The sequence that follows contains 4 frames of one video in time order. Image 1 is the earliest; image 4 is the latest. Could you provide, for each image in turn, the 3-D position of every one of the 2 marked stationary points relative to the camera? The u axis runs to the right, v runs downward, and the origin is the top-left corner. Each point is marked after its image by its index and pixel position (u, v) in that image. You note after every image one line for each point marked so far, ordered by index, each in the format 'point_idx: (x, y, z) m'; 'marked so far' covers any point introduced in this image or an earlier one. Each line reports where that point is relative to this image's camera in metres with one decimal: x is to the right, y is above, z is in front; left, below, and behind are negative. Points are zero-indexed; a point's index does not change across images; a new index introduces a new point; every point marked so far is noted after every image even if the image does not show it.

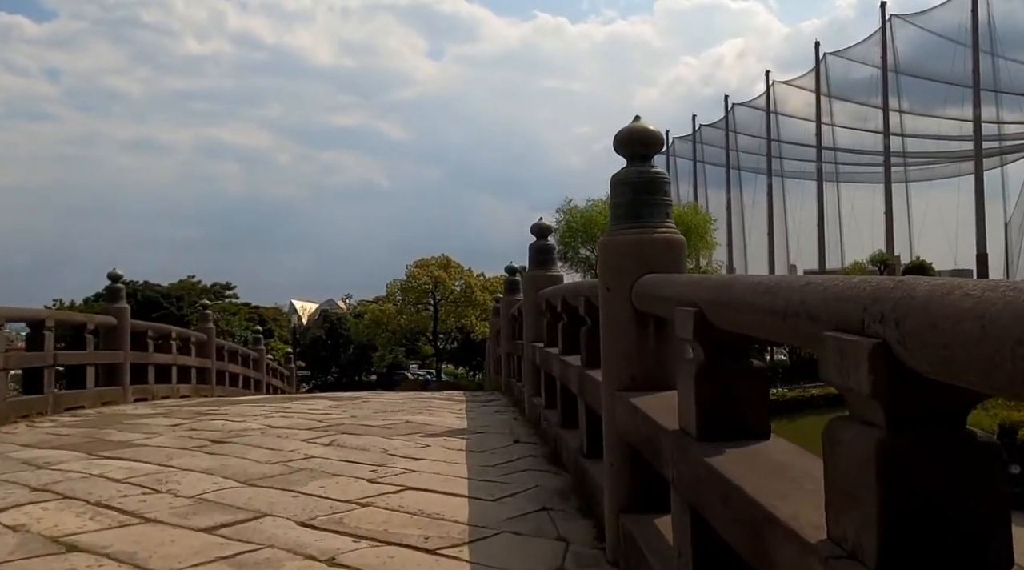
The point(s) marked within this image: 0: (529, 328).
0: (+0.1, -0.3, +5.9) m
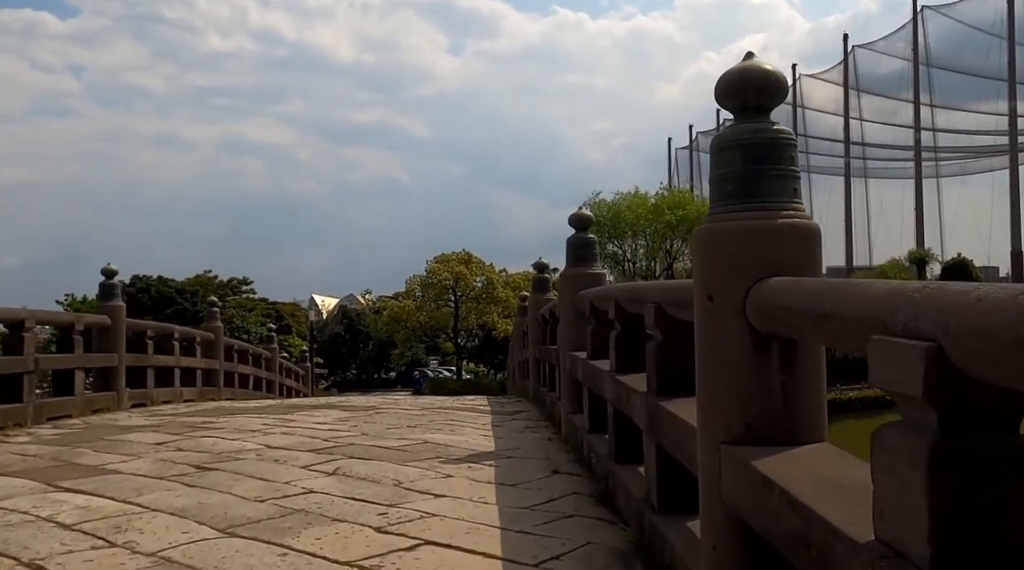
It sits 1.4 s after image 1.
0: (+0.3, -0.3, +5.1) m
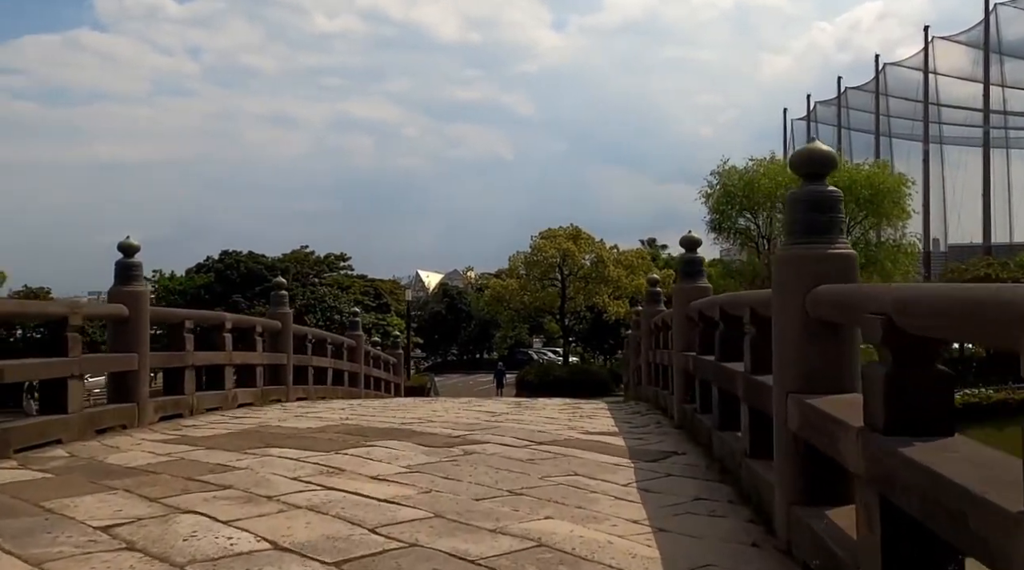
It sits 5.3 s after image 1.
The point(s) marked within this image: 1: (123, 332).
0: (+0.9, -0.3, +2.9) m
1: (-2.6, -0.3, +6.0) m
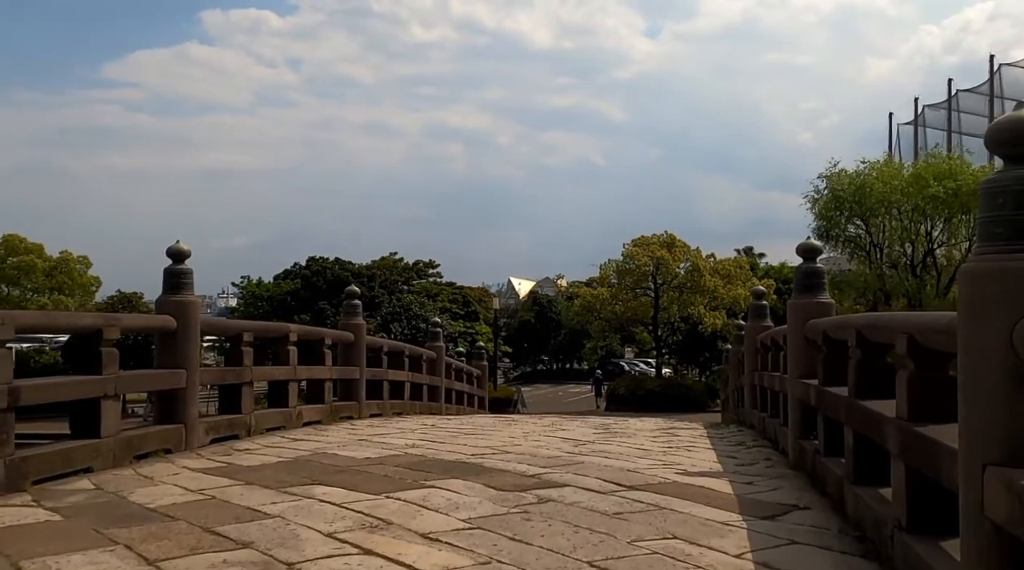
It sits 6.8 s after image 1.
0: (+1.1, -0.3, +2.1) m
1: (-2.1, -0.4, +5.5) m
